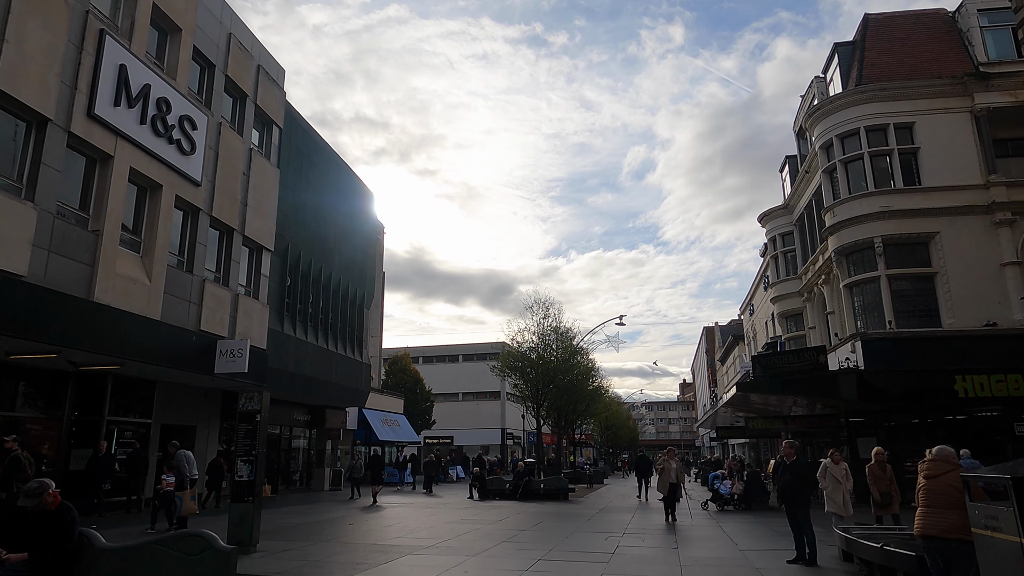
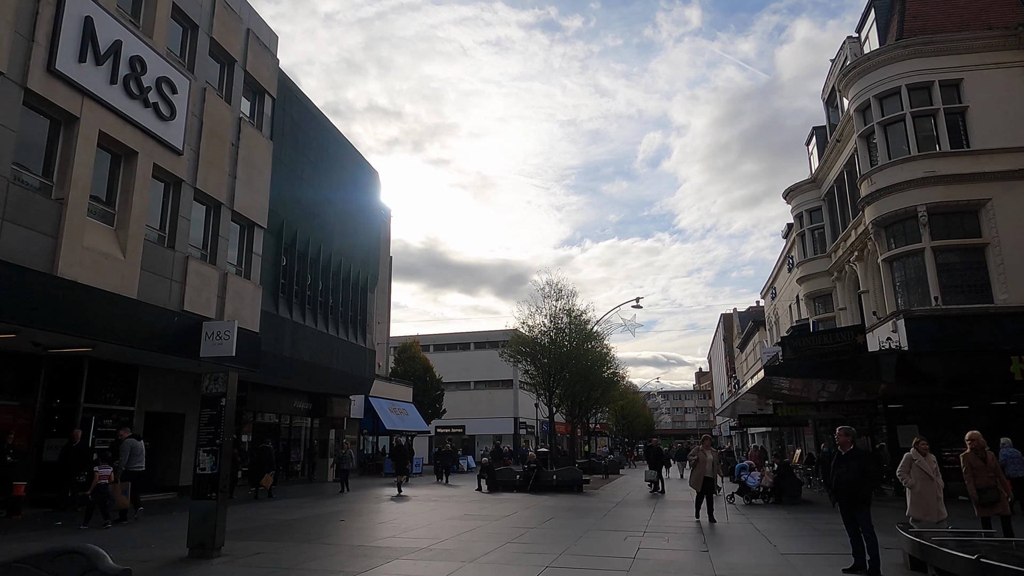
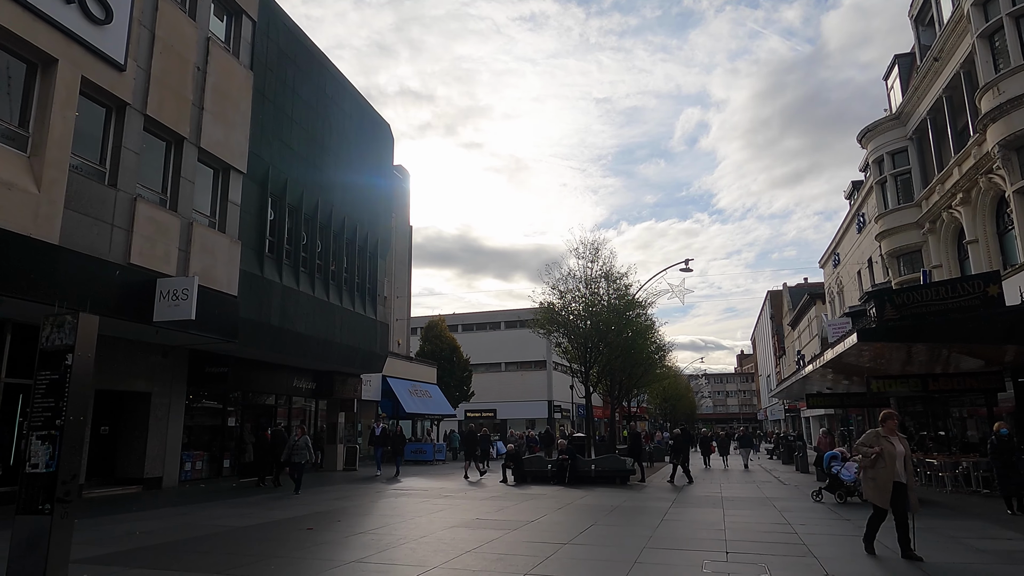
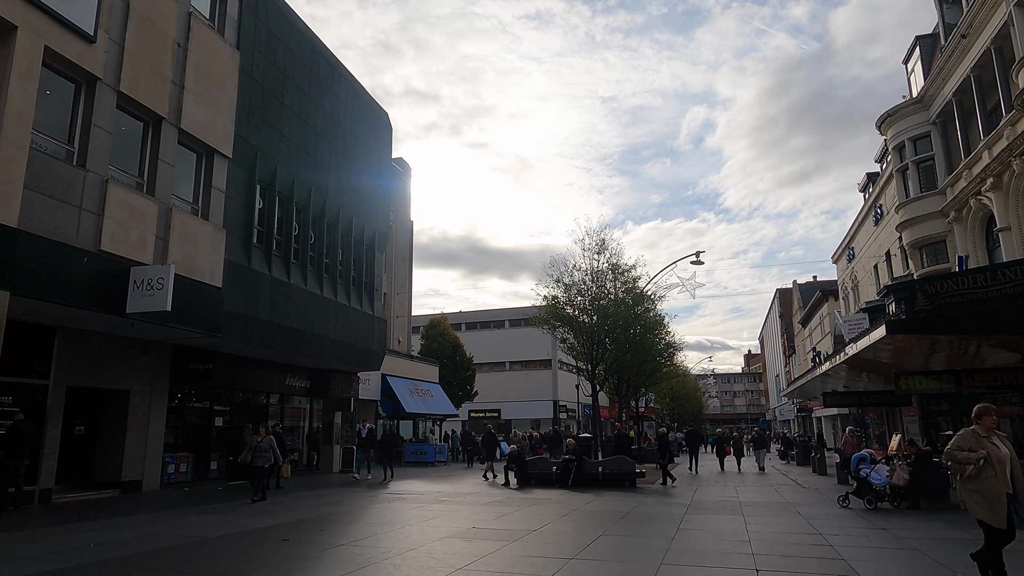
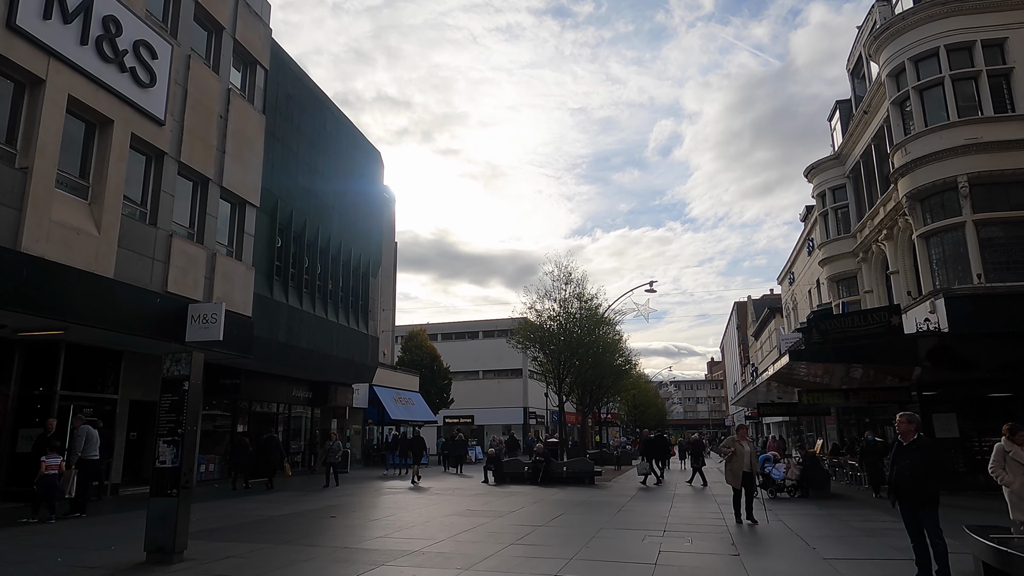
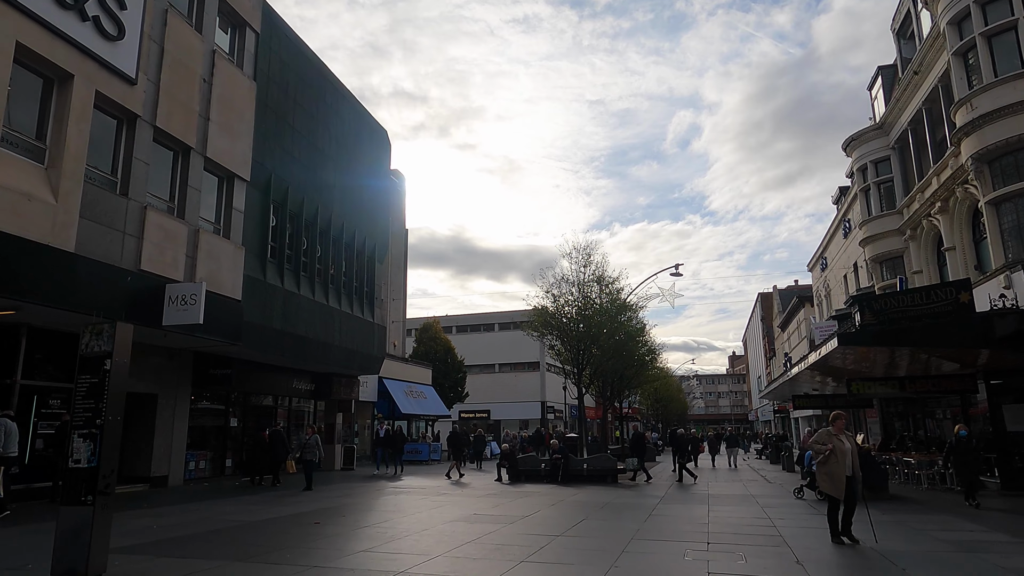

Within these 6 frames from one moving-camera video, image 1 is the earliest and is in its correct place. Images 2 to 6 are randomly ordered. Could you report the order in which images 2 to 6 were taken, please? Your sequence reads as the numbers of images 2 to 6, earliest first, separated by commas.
2, 5, 6, 3, 4
